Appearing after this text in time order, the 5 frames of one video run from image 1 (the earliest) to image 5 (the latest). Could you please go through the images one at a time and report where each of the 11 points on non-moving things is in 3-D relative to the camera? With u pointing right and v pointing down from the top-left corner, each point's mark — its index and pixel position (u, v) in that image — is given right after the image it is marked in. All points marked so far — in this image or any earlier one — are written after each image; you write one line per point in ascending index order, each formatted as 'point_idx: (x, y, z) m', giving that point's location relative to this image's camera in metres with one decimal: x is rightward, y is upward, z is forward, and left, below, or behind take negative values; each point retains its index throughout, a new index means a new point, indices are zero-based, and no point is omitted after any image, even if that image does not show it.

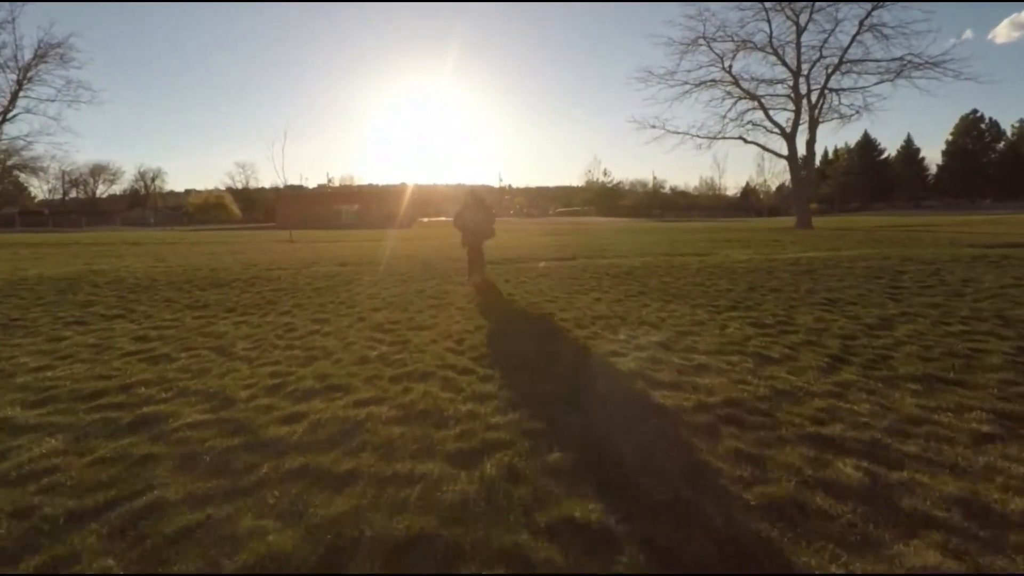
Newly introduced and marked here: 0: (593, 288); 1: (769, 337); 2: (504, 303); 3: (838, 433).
0: (+1.2, 0.0, +15.7) m
1: (+2.1, -0.4, +8.5) m
2: (0.0, -0.2, +13.1) m
3: (+1.5, -0.7, +4.8) m
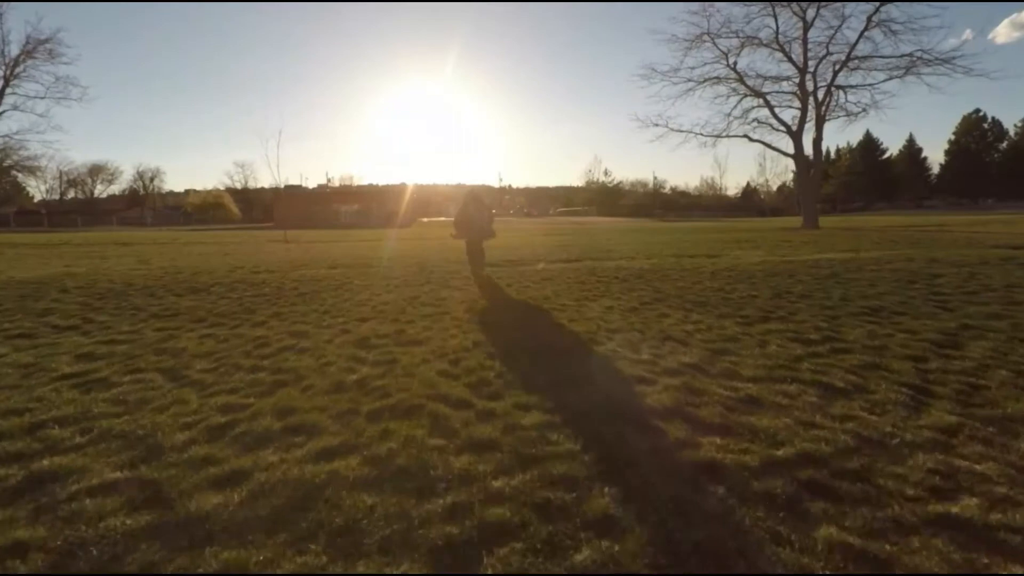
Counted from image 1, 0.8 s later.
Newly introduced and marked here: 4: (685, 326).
0: (+1.2, -0.1, +14.3) m
1: (+2.1, -0.5, +7.2) m
2: (0.0, -0.3, +11.7) m
3: (+1.5, -0.7, +3.4) m
4: (+1.5, -0.4, +9.5) m
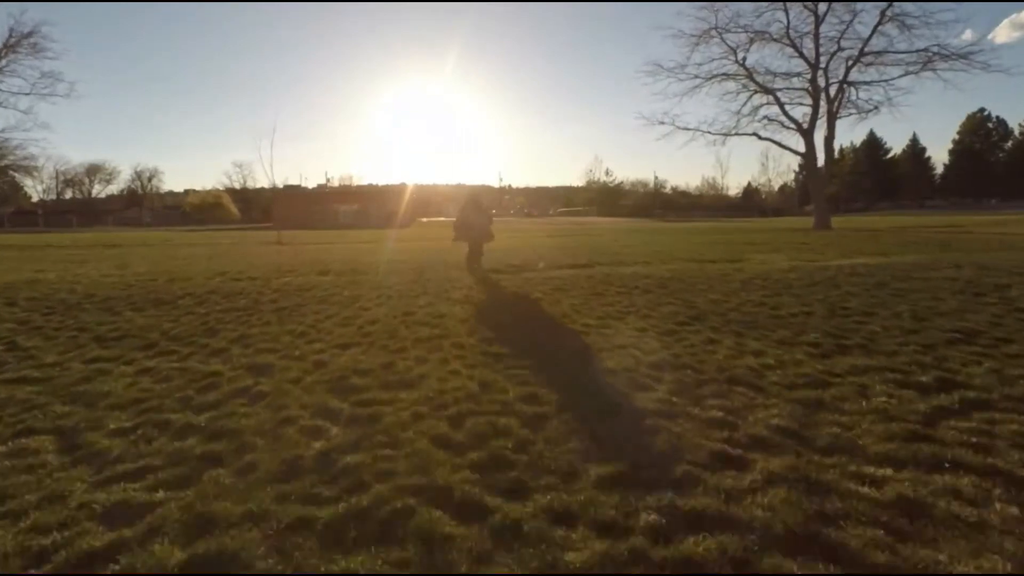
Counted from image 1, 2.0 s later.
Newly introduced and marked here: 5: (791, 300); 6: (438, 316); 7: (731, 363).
0: (+1.3, -0.2, +12.4) m
1: (+2.2, -0.6, +5.2) m
2: (+0.1, -0.4, +9.7) m
3: (+1.6, -0.9, +1.4) m
4: (+1.7, -0.5, +7.6) m
5: (+3.4, -0.1, +13.0) m
6: (-0.8, -0.3, +11.8) m
7: (+1.6, -0.5, +7.6) m
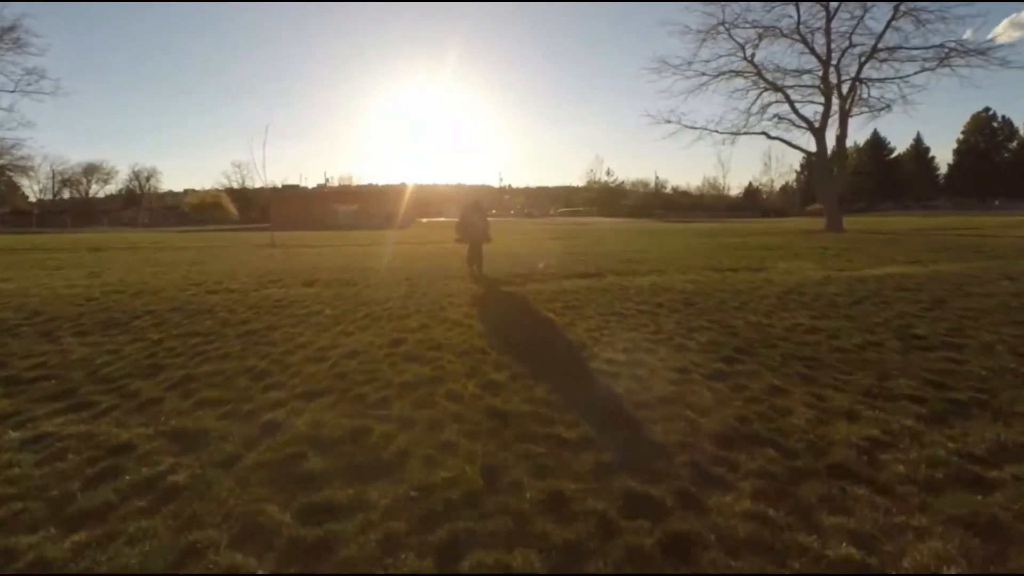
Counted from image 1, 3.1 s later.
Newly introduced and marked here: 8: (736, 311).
0: (+1.4, -0.5, +10.4) m
1: (+2.3, -0.9, +3.2) m
2: (+0.2, -0.7, +7.8) m
3: (+1.7, -1.1, -0.5) m
4: (+1.7, -0.8, +5.6) m
5: (+3.5, -0.4, +11.1) m
6: (-0.7, -0.5, +9.8) m
7: (+1.6, -0.8, +5.6) m
8: (+2.7, -0.3, +13.0) m
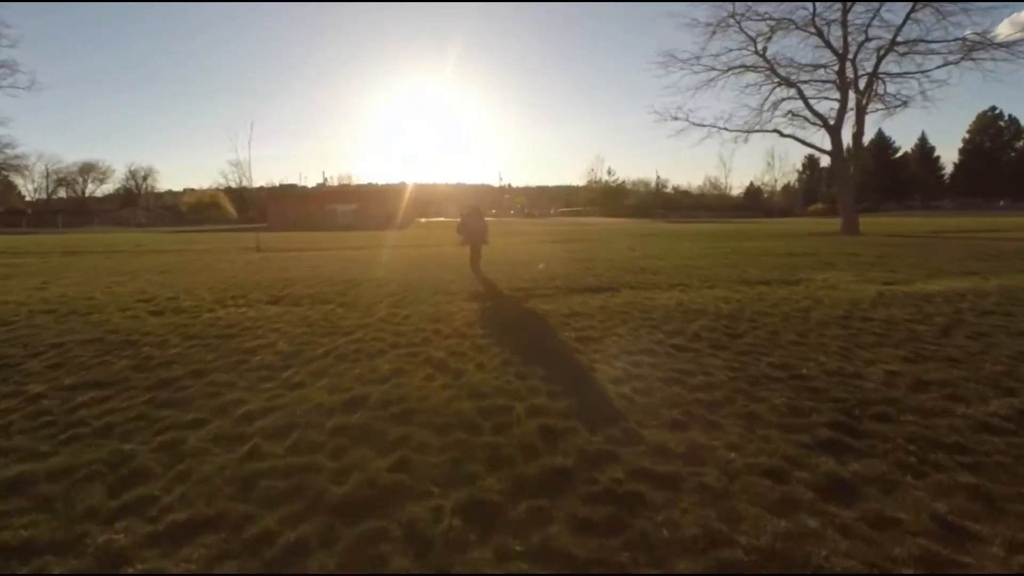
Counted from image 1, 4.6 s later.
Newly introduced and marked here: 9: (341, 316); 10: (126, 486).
0: (+1.4, -0.8, +7.6) m
1: (+2.3, -1.2, +0.4) m
2: (+0.2, -1.0, +4.9) m
3: (+1.7, -1.4, -3.4) m
4: (+1.7, -1.0, +2.8) m
5: (+3.5, -0.7, +8.2) m
6: (-0.7, -0.8, +7.0) m
7: (+1.6, -1.0, +2.8) m
8: (+2.7, -0.6, +10.2) m
9: (-2.4, -0.4, +14.8) m
10: (-2.0, -1.0, +5.3) m
